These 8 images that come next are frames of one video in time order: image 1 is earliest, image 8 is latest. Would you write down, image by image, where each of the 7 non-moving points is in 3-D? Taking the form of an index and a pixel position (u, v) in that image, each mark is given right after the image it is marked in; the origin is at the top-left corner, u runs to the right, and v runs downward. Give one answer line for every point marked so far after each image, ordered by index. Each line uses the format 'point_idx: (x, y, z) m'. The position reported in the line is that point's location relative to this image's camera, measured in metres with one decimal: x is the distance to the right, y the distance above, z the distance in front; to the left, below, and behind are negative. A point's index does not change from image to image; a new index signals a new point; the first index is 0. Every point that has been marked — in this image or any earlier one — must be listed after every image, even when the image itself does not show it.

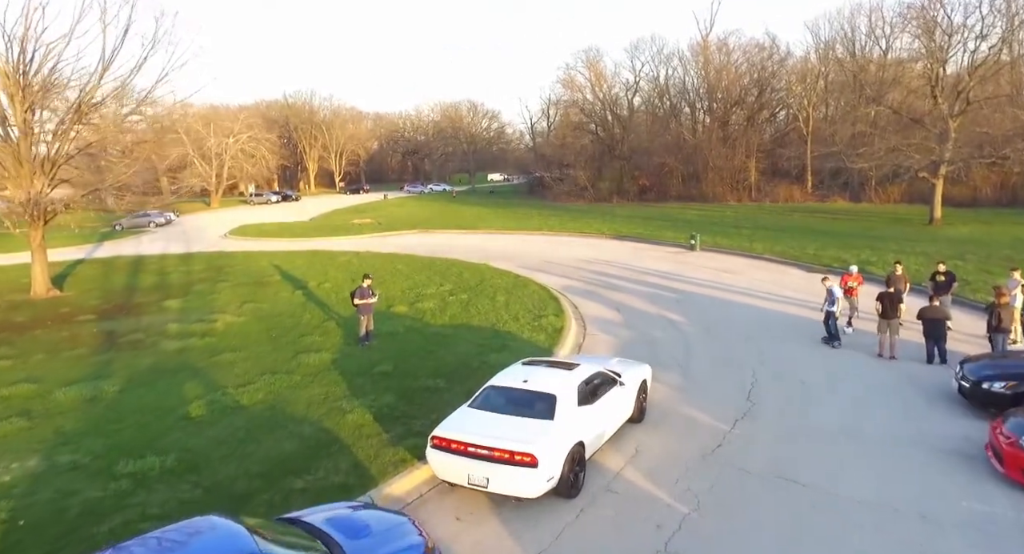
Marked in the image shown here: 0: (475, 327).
0: (-0.9, -1.3, +18.2) m
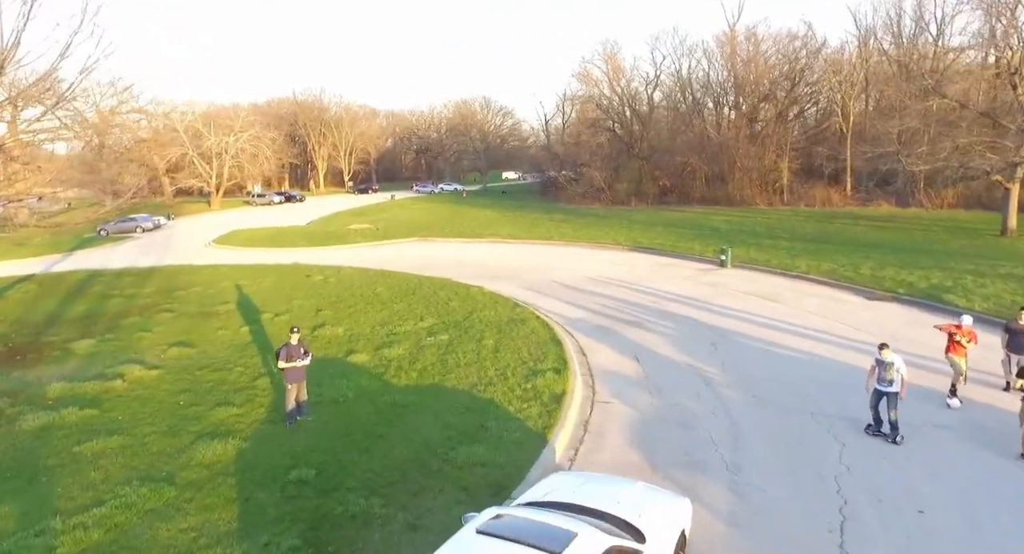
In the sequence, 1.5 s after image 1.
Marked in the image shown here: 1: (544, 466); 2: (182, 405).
0: (-1.2, -2.1, +13.8) m
1: (+0.4, -2.7, +10.7) m
2: (-5.8, -2.2, +13.2) m
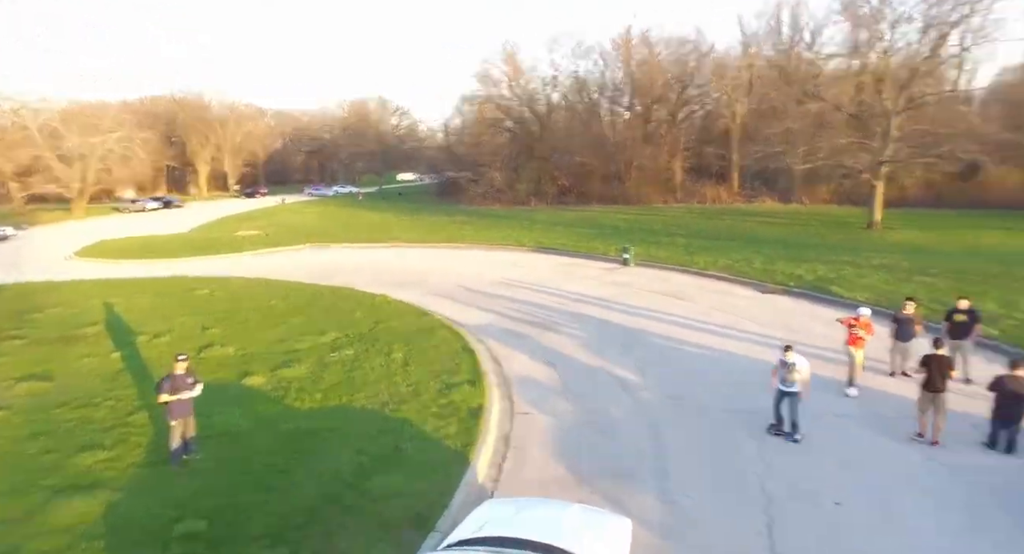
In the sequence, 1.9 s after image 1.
0: (-2.6, -2.3, +12.9) m
1: (-0.7, -2.8, +10.0) m
2: (-7.1, -2.6, +11.7) m
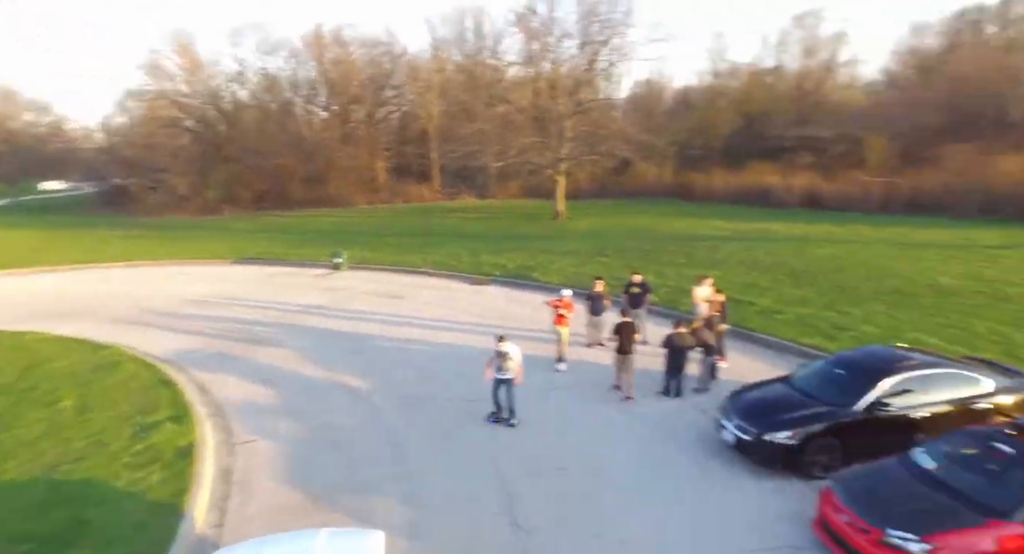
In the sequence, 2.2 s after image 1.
0: (-6.8, -2.8, +11.3) m
1: (-3.8, -3.1, +9.4) m
2: (-10.4, -3.4, +8.5) m
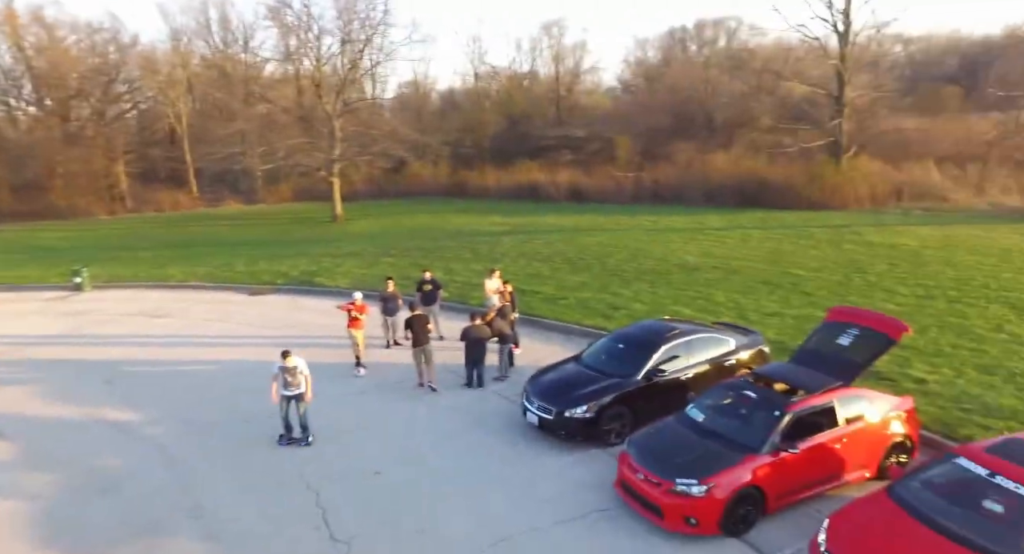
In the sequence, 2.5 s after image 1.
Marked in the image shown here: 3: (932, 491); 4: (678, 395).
0: (-9.2, -3.4, +9.1) m
1: (-5.8, -3.4, +8.1) m
2: (-11.9, -4.2, +5.4) m
3: (+3.7, -1.9, +6.7) m
4: (+2.4, -1.7, +10.8) m
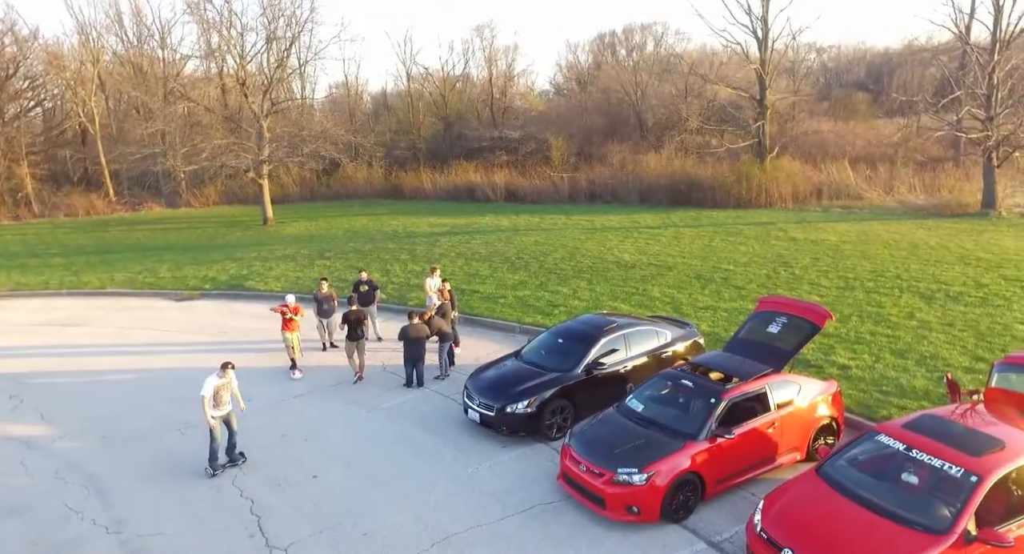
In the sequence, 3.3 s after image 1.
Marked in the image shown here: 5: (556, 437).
0: (-9.9, -3.5, +8.3) m
1: (-6.4, -3.5, +7.5) m
2: (-12.2, -4.4, +4.4) m
3: (+3.2, -1.8, +7.0) m
4: (+1.5, -1.6, +10.9) m
5: (+0.6, -2.2, +10.4) m
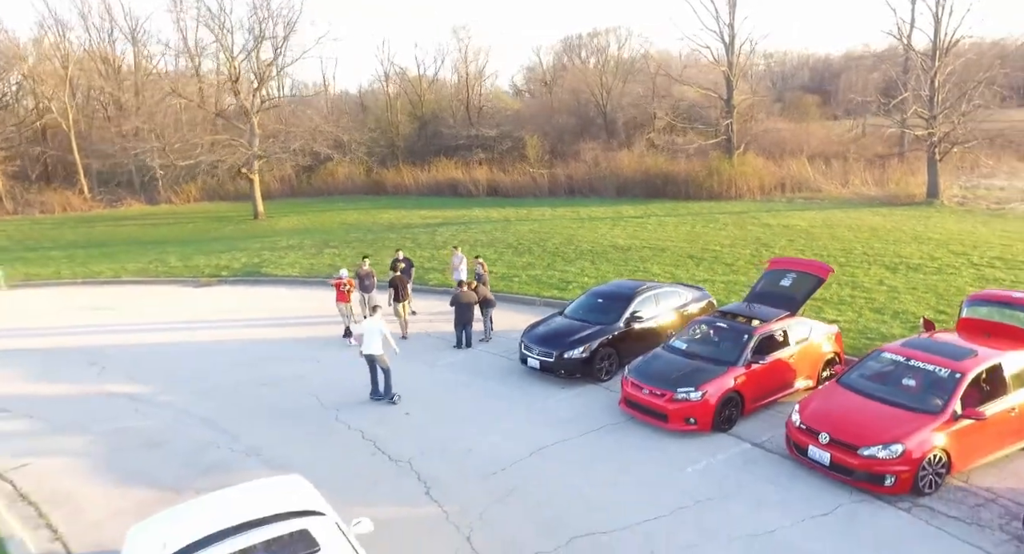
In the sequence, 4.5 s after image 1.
0: (-8.8, -3.1, +9.5) m
1: (-5.3, -3.0, +9.0) m
2: (-10.9, -3.9, +5.4) m
3: (+4.3, -1.2, +9.1) m
4: (+2.3, -1.1, +12.9) m
5: (+1.5, -1.7, +12.3) m
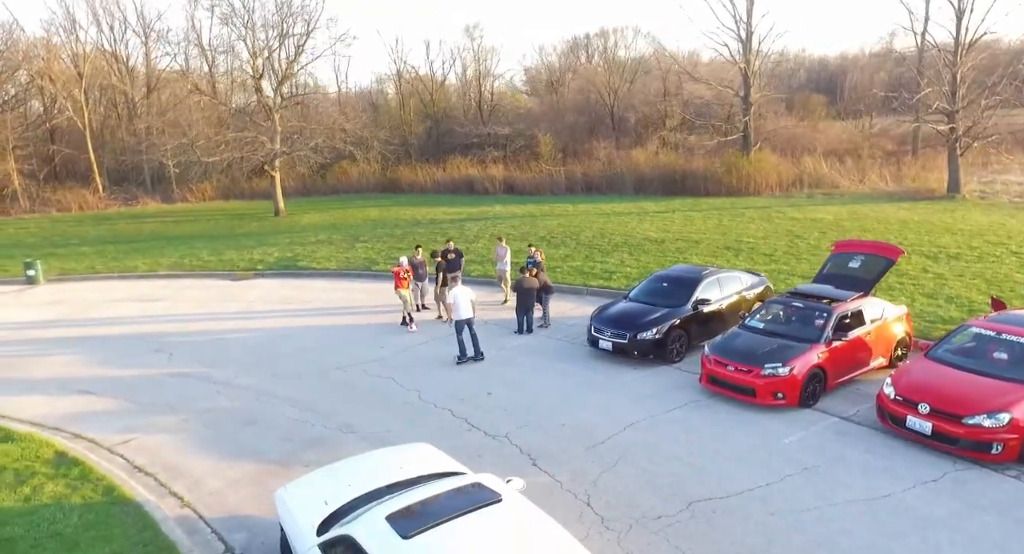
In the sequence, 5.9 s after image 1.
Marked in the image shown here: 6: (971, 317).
0: (-7.6, -2.8, +9.7) m
1: (-4.1, -2.8, +9.2) m
2: (-9.6, -3.7, +5.6) m
3: (+5.5, -0.9, +9.4) m
4: (+3.5, -0.8, +13.2) m
5: (+2.7, -1.4, +12.6) m
6: (+8.1, -0.7, +13.3) m
